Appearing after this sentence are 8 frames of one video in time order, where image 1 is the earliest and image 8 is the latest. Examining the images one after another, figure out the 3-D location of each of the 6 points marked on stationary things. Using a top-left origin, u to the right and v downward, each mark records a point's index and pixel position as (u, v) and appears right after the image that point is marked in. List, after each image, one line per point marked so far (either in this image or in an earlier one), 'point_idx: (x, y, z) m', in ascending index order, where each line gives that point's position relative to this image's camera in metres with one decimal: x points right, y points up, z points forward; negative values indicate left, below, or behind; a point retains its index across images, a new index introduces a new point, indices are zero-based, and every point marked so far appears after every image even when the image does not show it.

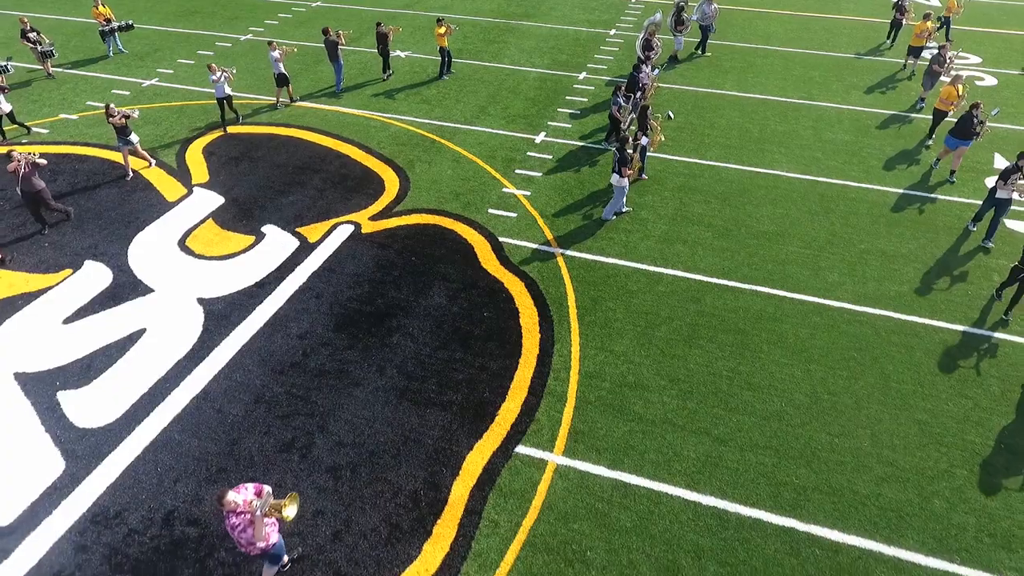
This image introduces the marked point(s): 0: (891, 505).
0: (+3.1, -1.7, +6.6) m
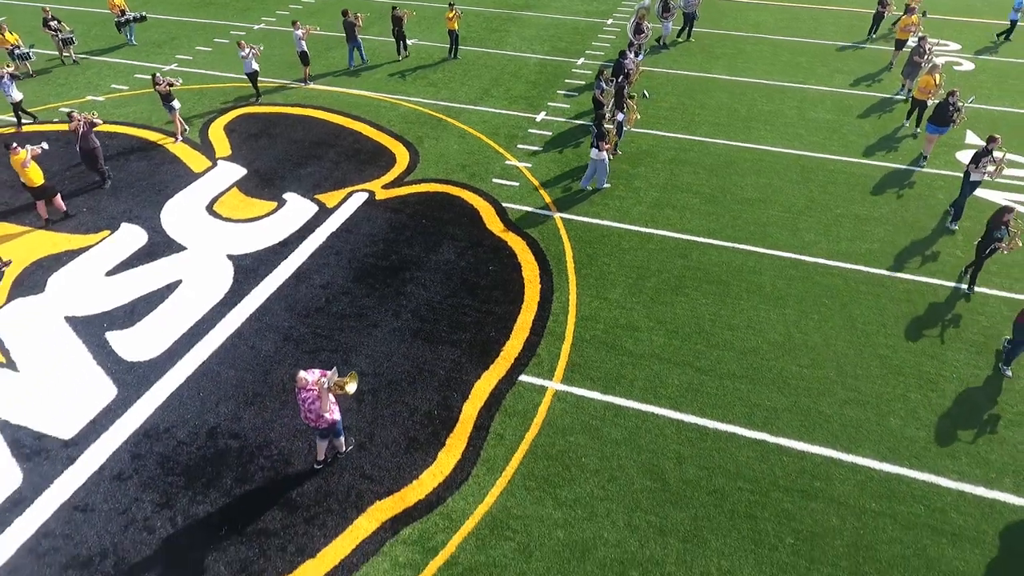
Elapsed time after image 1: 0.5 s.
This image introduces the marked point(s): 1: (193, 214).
0: (+3.1, -1.2, +7.5) m
1: (-4.3, +1.0, +11.1) m
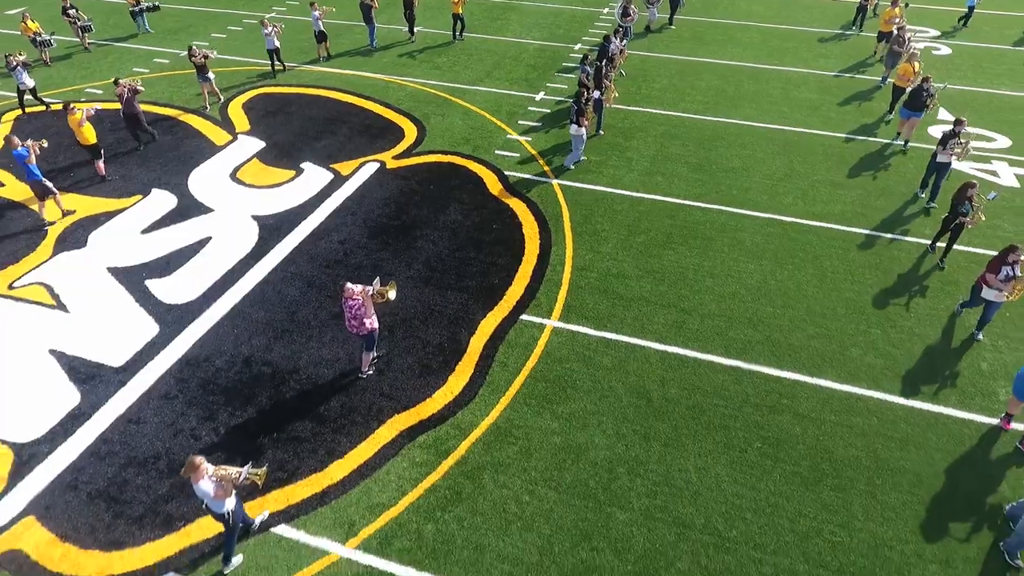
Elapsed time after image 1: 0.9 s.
0: (+3.1, -0.7, +8.4) m
1: (-4.3, +1.6, +12.0) m
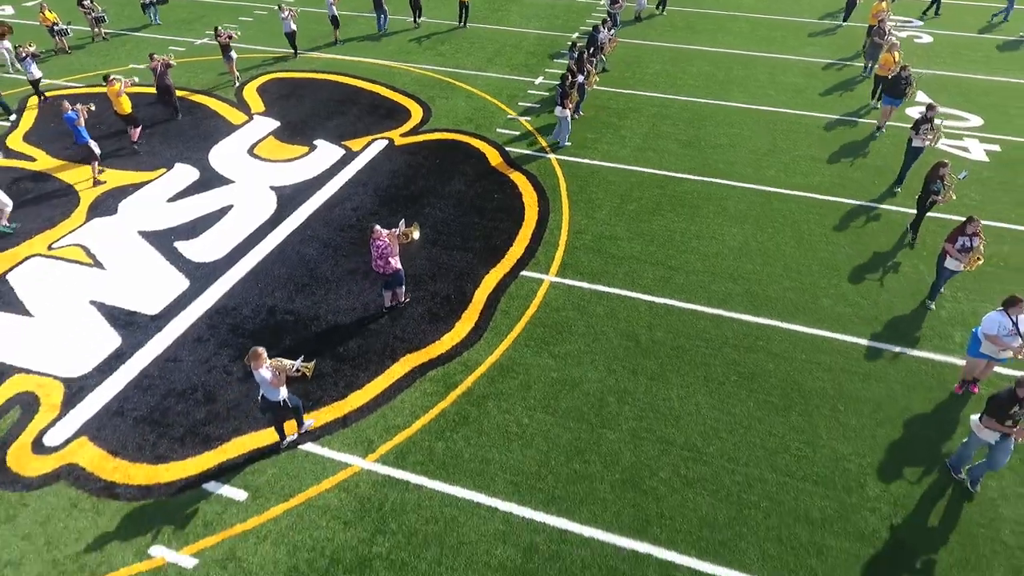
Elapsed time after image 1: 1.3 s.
0: (+3.2, -0.2, +9.2) m
1: (-4.3, +2.1, +12.8) m
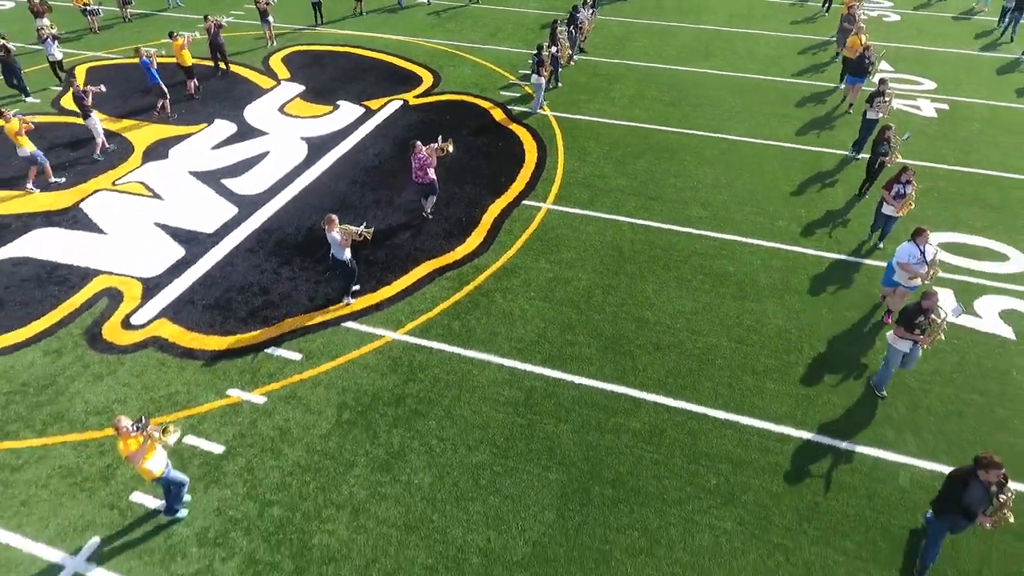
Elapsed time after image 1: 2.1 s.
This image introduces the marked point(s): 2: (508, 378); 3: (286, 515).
0: (+3.2, +0.8, +10.8) m
1: (-4.3, +3.1, +14.4) m
2: (0.0, -0.9, +8.0) m
3: (-1.8, -1.8, +6.5) m
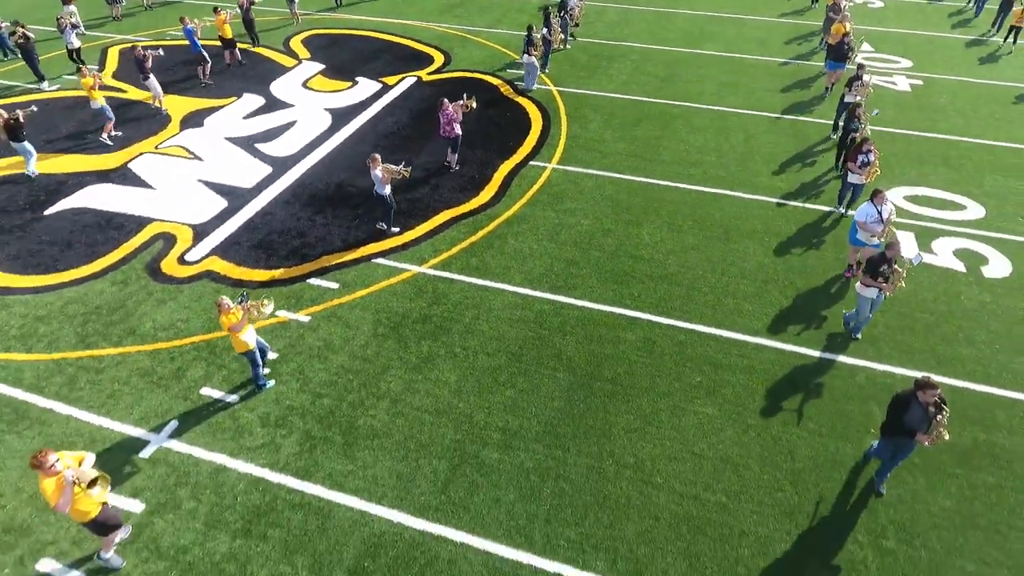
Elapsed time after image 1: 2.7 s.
0: (+3.3, +1.6, +11.9) m
1: (-4.2, +3.8, +15.5) m
2: (+0.1, -0.2, +9.1) m
3: (-1.7, -1.1, +7.7) m
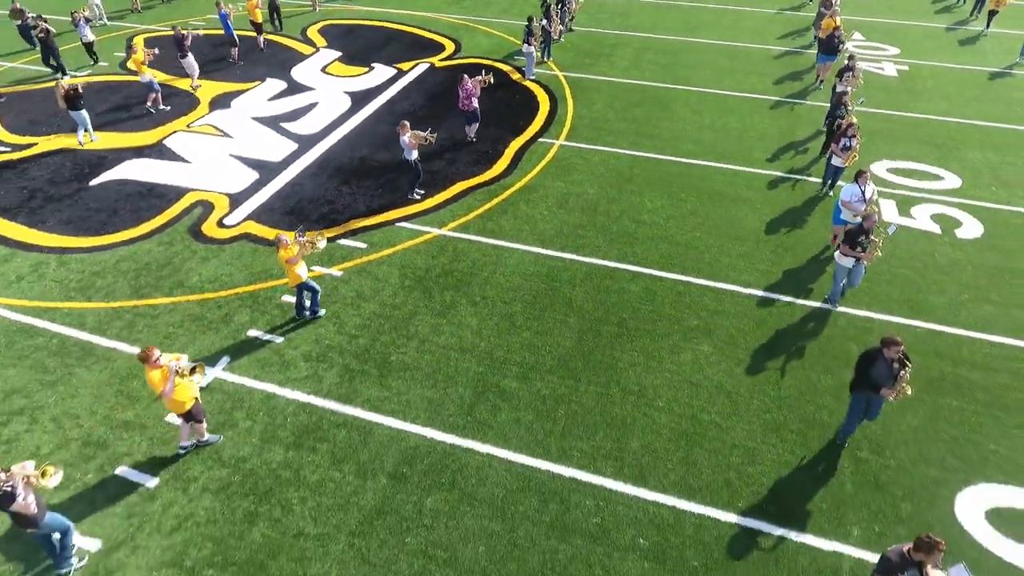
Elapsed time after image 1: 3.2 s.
0: (+3.5, +2.1, +12.8) m
1: (-4.0, +4.3, +16.4) m
2: (+0.3, +0.4, +10.0) m
3: (-1.5, -0.6, +8.6) m
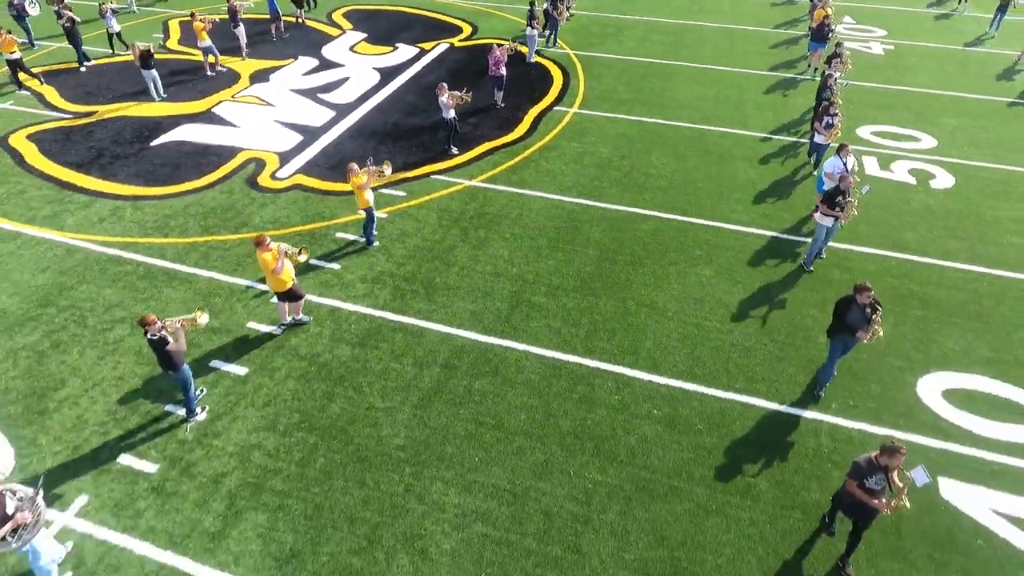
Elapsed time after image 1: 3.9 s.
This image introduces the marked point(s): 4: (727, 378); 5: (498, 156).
0: (+3.8, +2.9, +14.1) m
1: (-3.7, +5.1, +17.7) m
2: (+0.6, +1.2, +11.3) m
3: (-1.2, +0.2, +9.9) m
4: (+2.1, -0.9, +8.1) m
5: (-0.2, +2.0, +12.7) m
